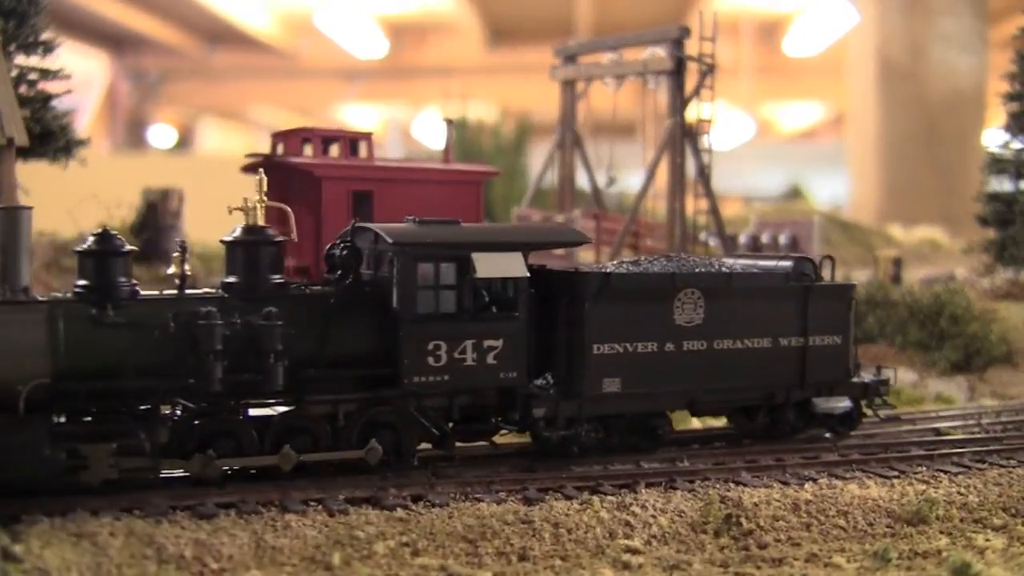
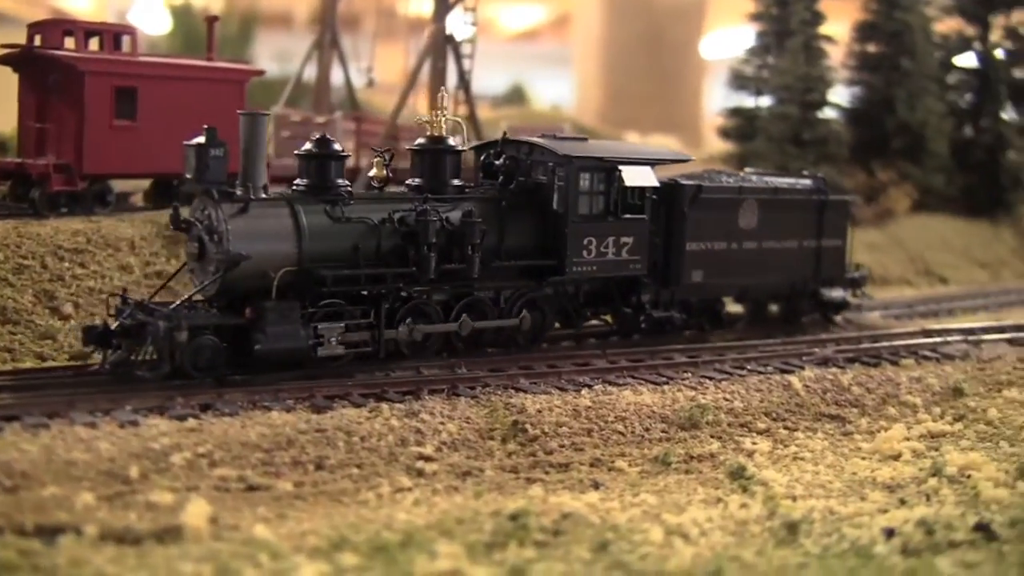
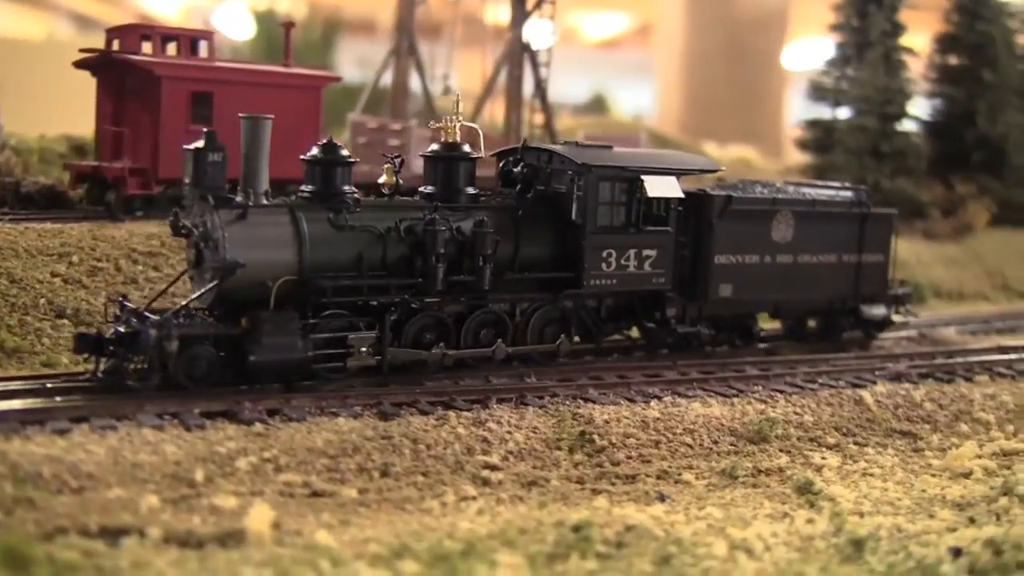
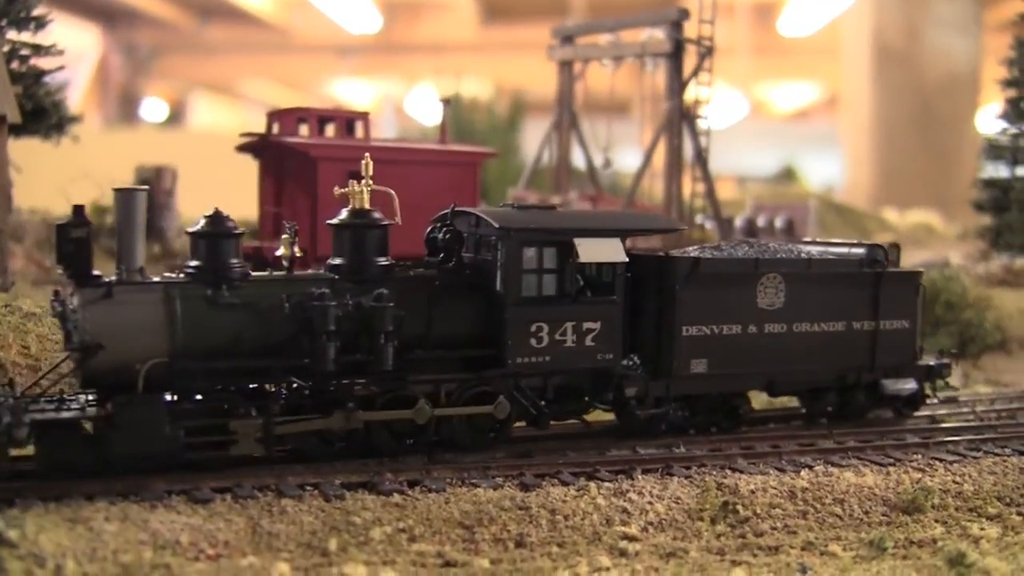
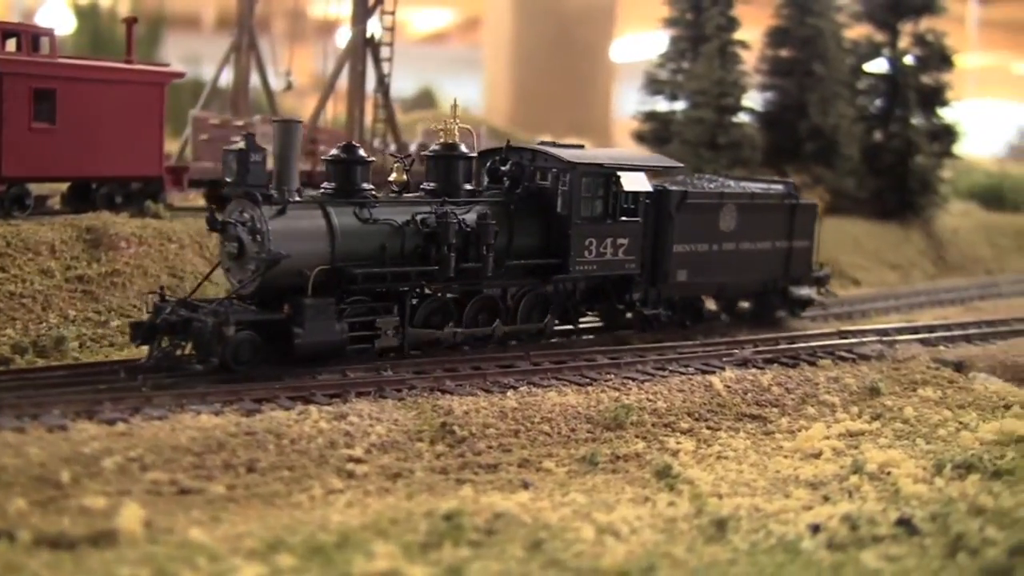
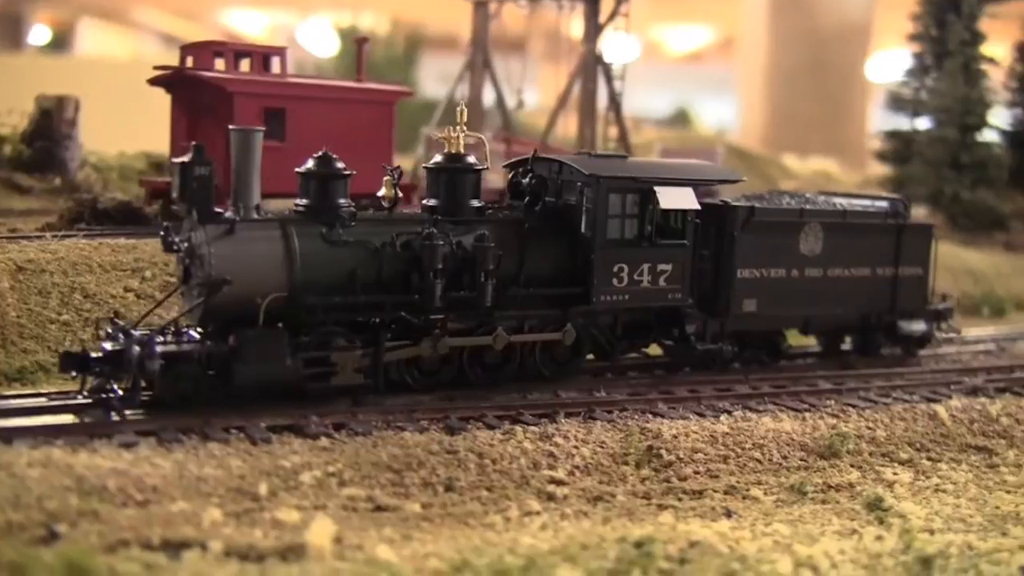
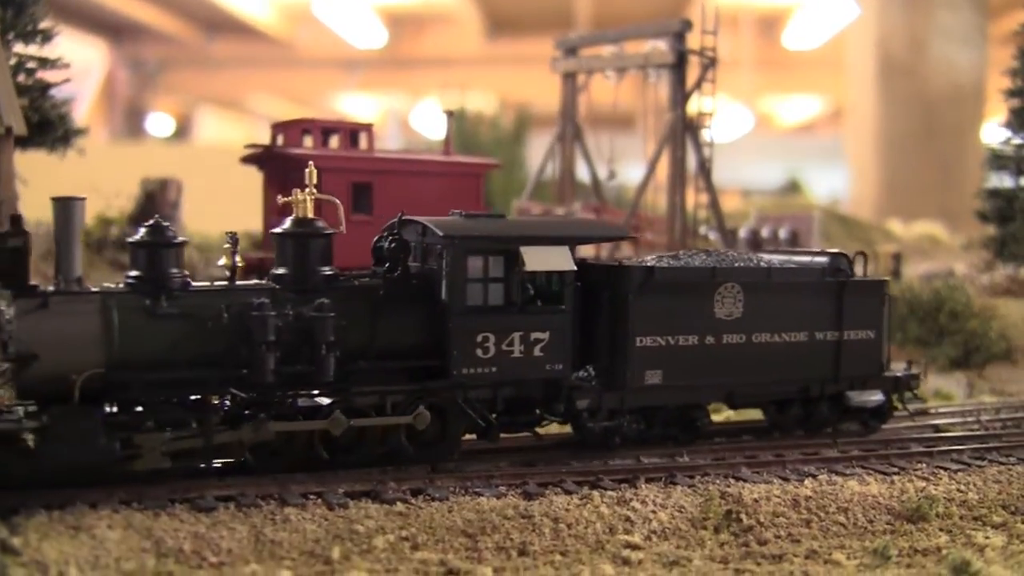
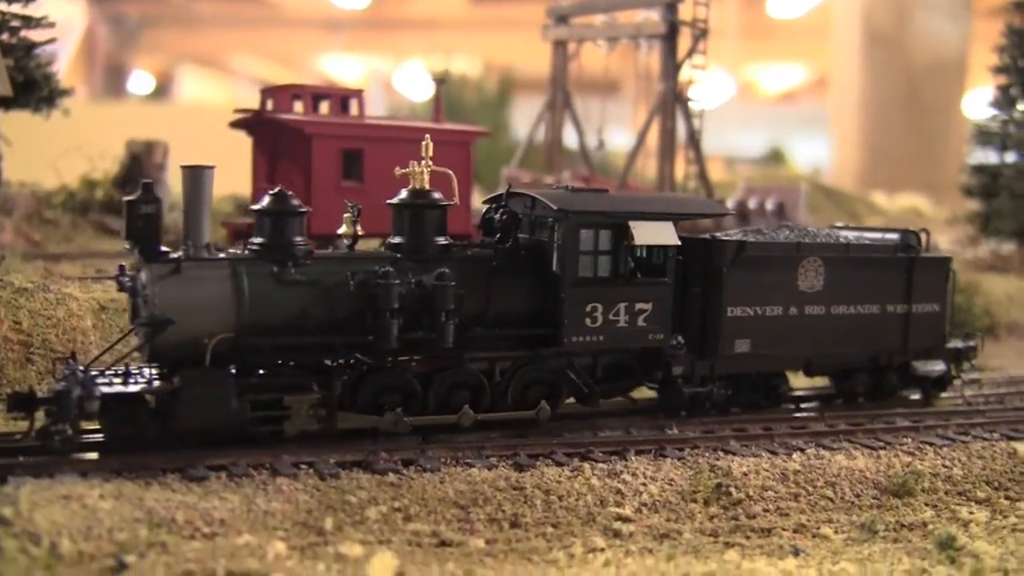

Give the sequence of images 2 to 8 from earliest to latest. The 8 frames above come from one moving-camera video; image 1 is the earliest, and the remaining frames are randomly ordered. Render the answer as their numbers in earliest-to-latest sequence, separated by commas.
7, 4, 8, 6, 3, 2, 5
